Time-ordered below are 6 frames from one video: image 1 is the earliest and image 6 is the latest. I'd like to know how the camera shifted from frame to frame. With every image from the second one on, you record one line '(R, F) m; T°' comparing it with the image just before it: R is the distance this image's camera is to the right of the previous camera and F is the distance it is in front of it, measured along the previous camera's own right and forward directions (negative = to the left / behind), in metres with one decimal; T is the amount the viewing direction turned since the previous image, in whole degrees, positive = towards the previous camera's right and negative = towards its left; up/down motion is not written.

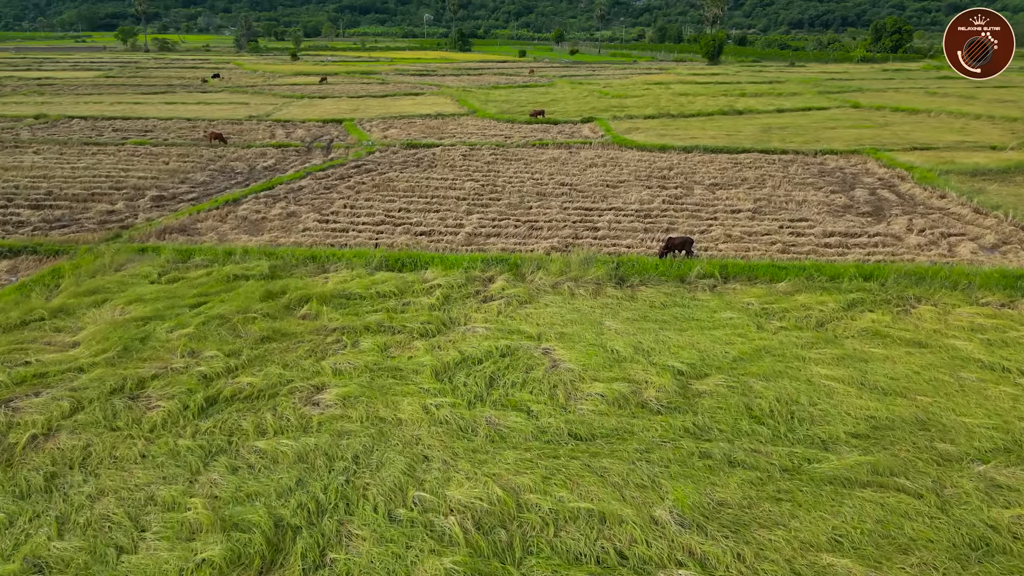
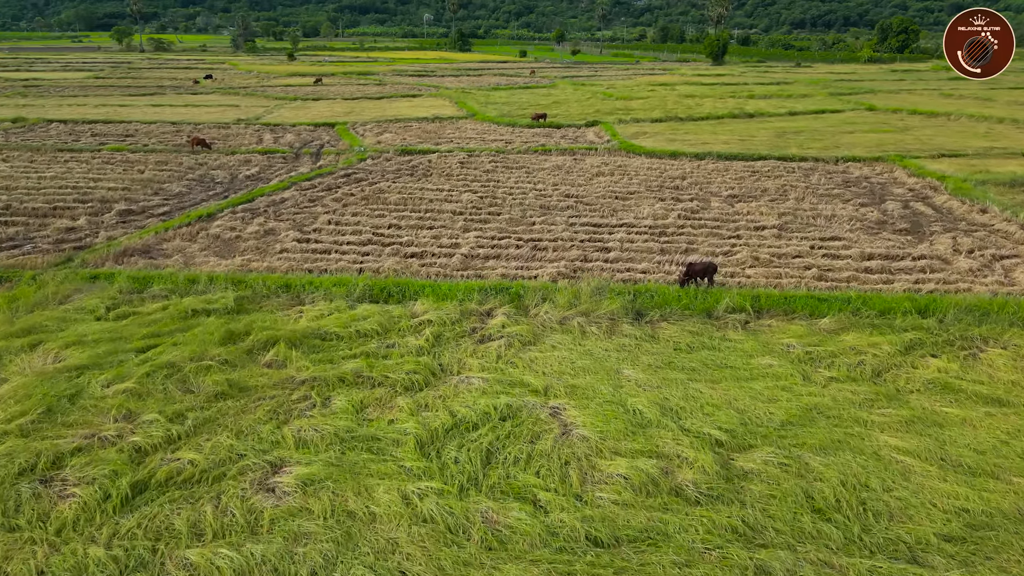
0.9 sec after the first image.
(0.0, +1.2) m; 0°
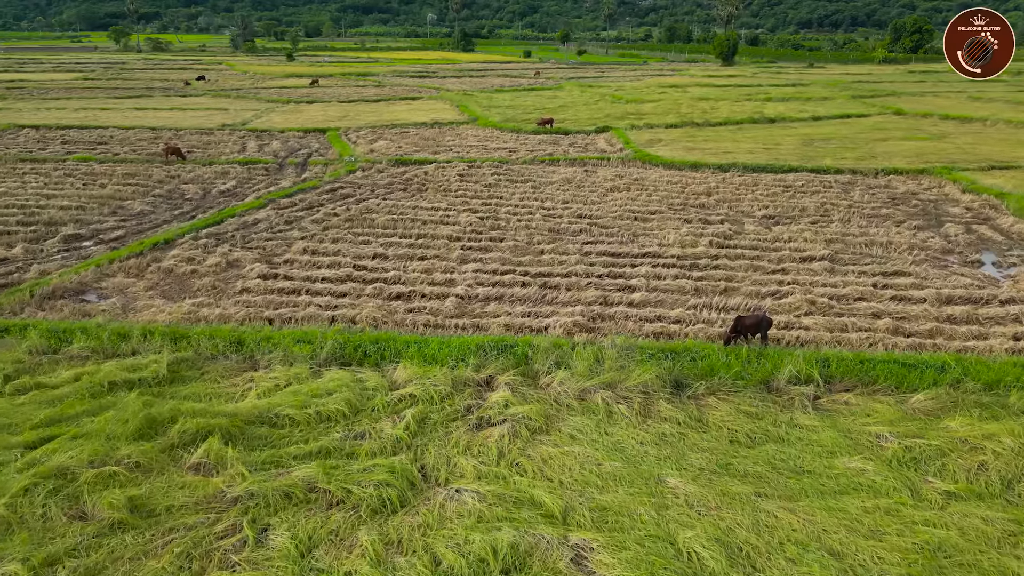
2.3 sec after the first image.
(0.0, +1.7) m; 0°
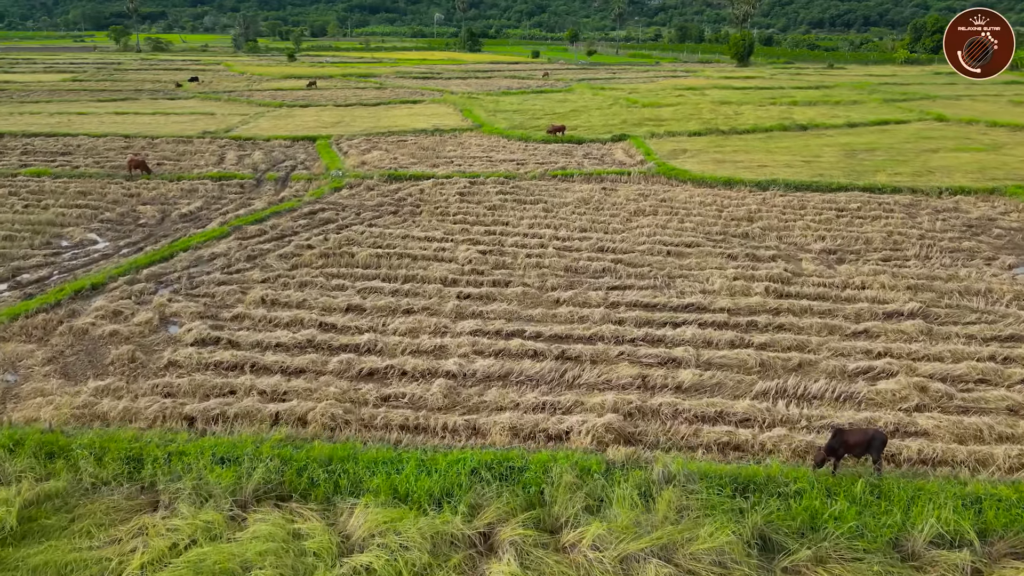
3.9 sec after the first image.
(0.0, +2.1) m; -1°
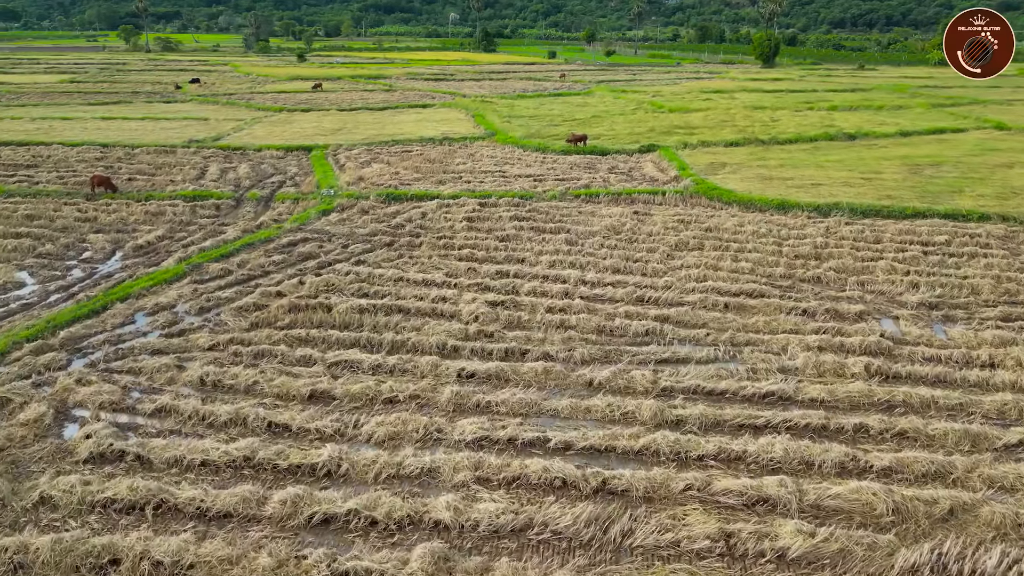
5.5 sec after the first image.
(-0.1, +2.1) m; -1°
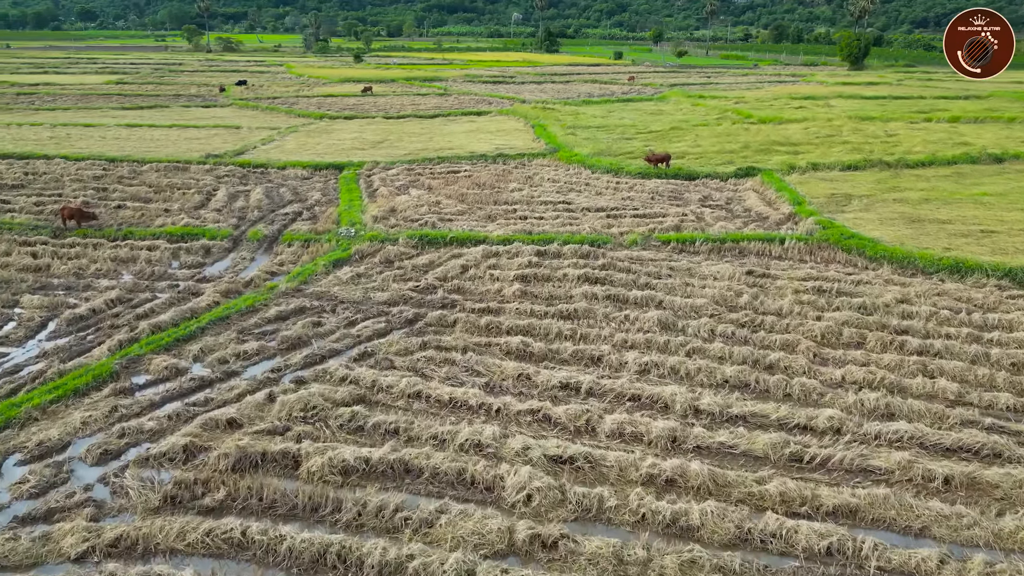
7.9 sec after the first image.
(-0.3, +3.1) m; -5°
